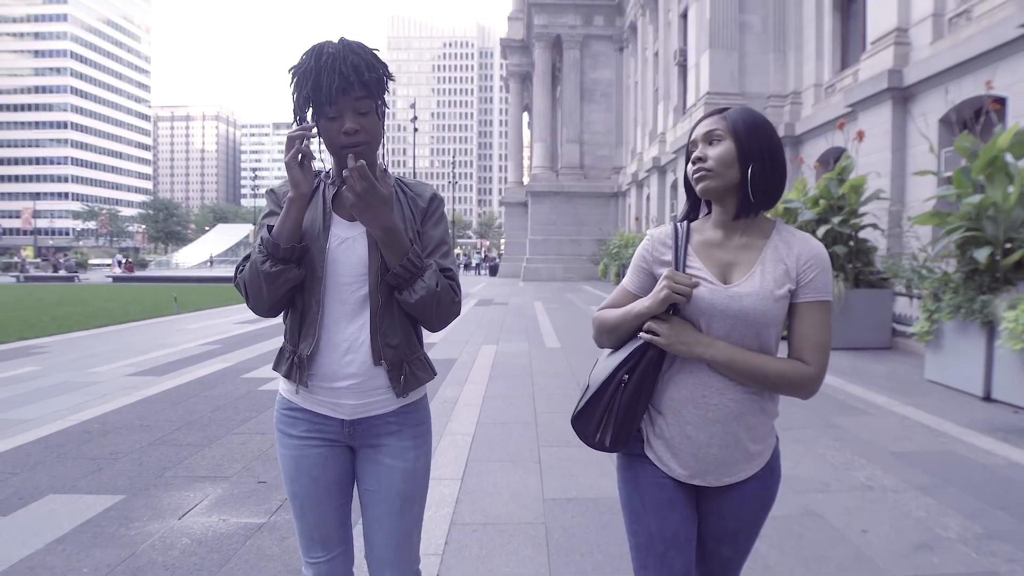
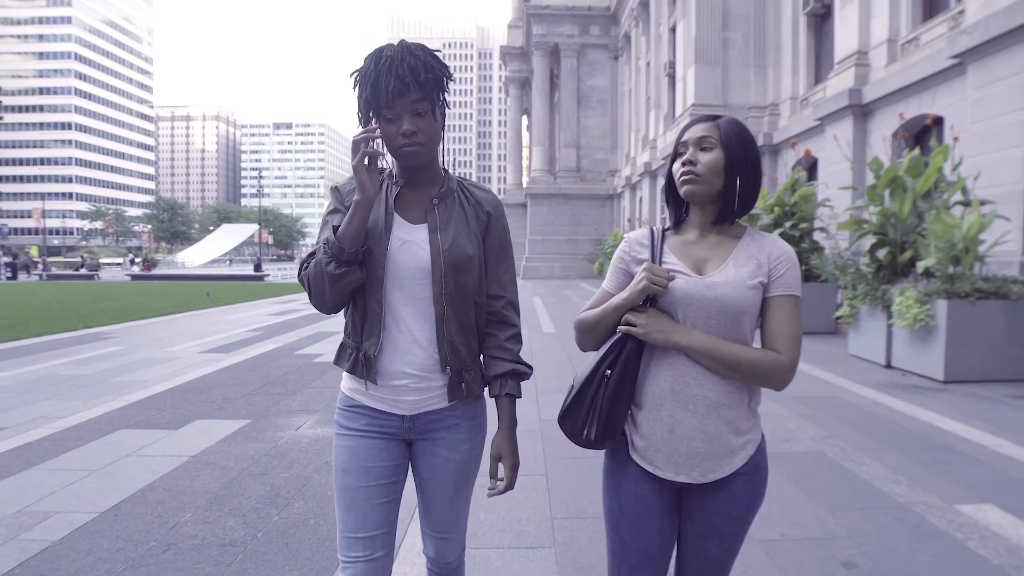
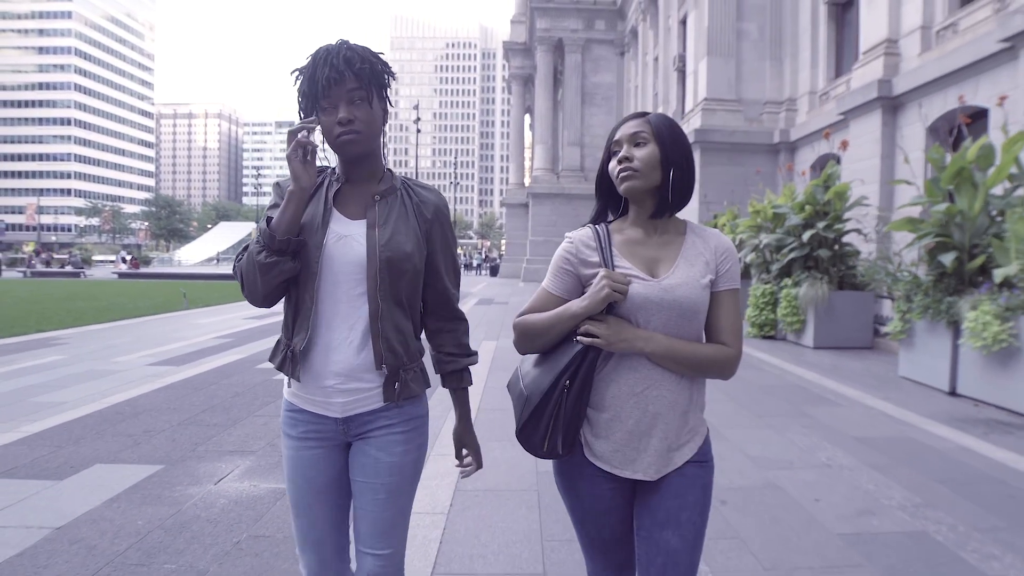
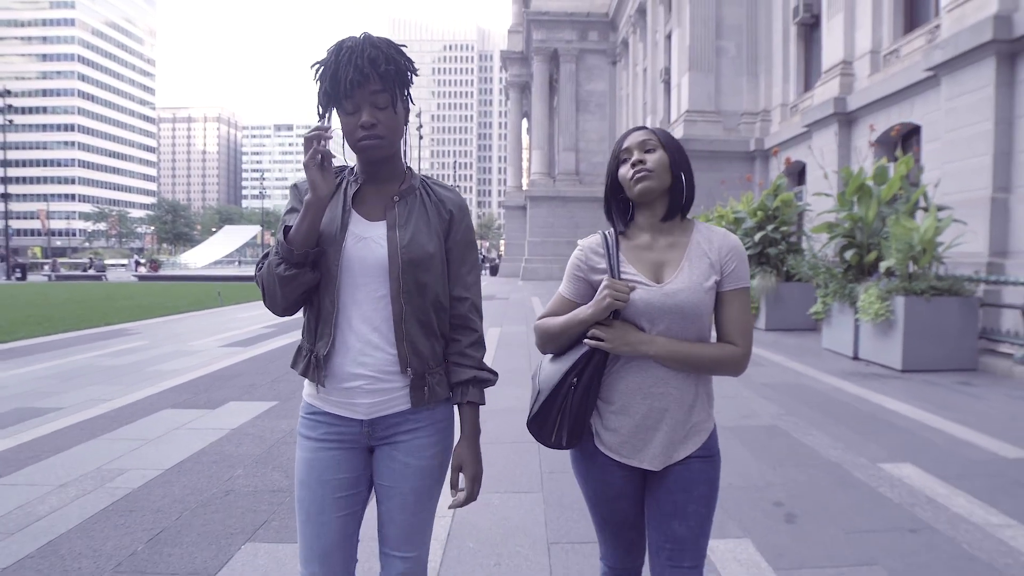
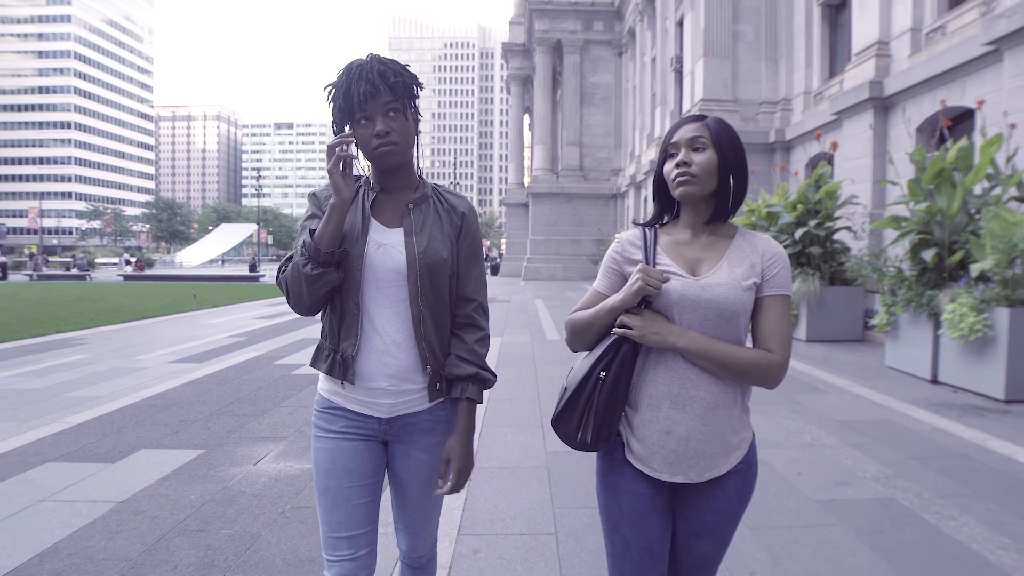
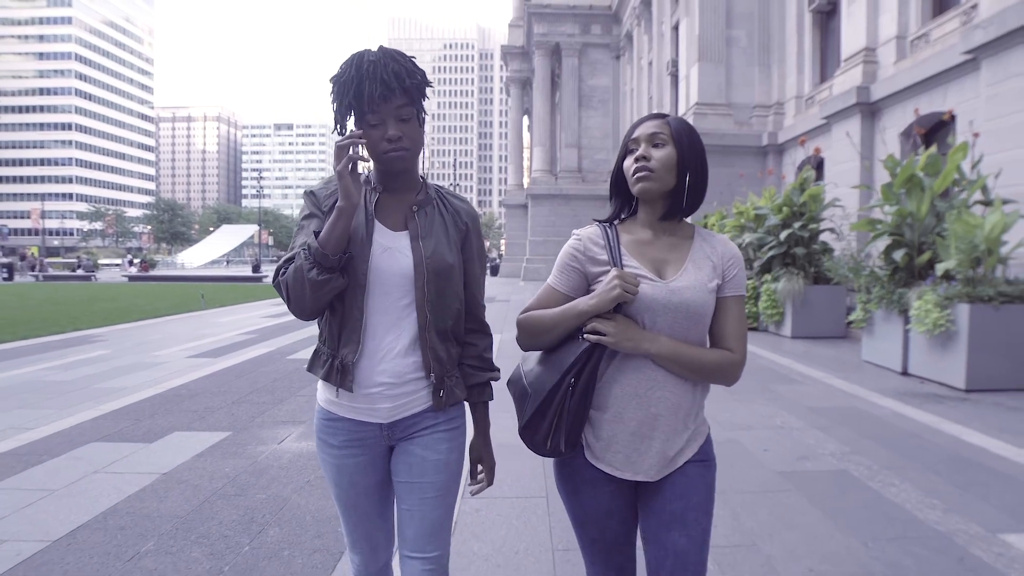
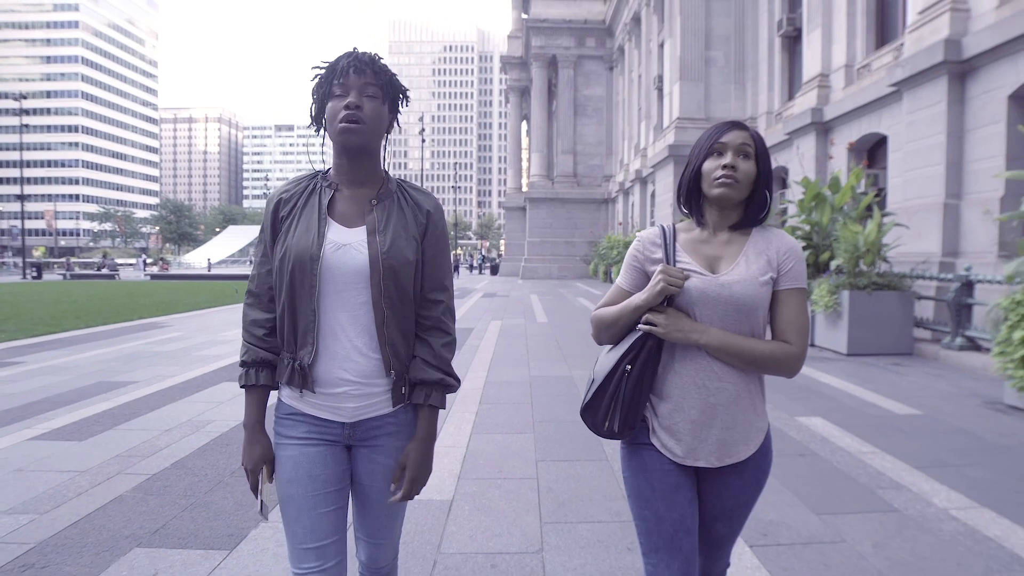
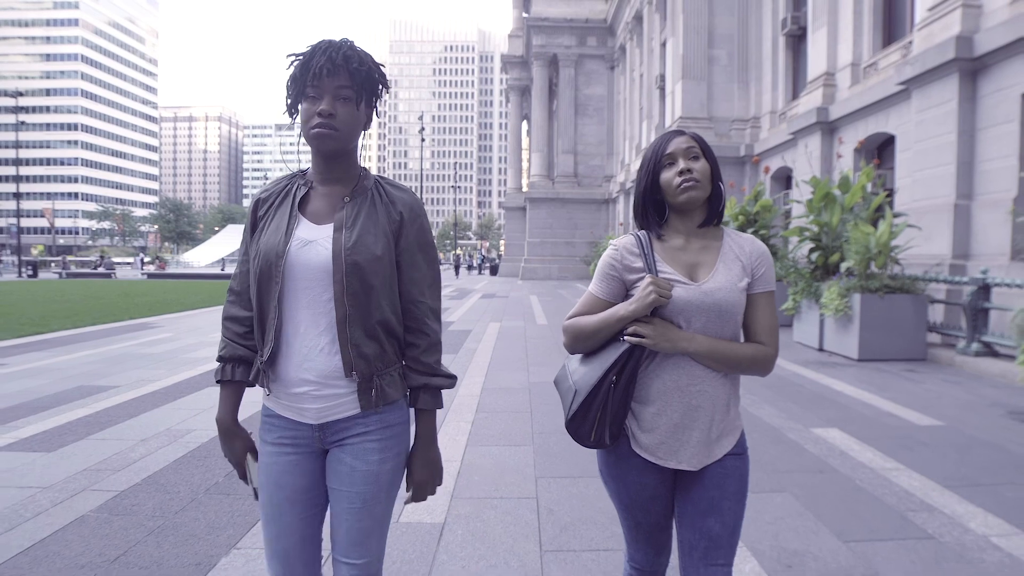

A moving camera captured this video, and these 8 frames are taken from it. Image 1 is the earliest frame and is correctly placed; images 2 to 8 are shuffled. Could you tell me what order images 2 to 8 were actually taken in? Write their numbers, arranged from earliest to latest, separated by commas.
3, 5, 6, 2, 4, 8, 7
